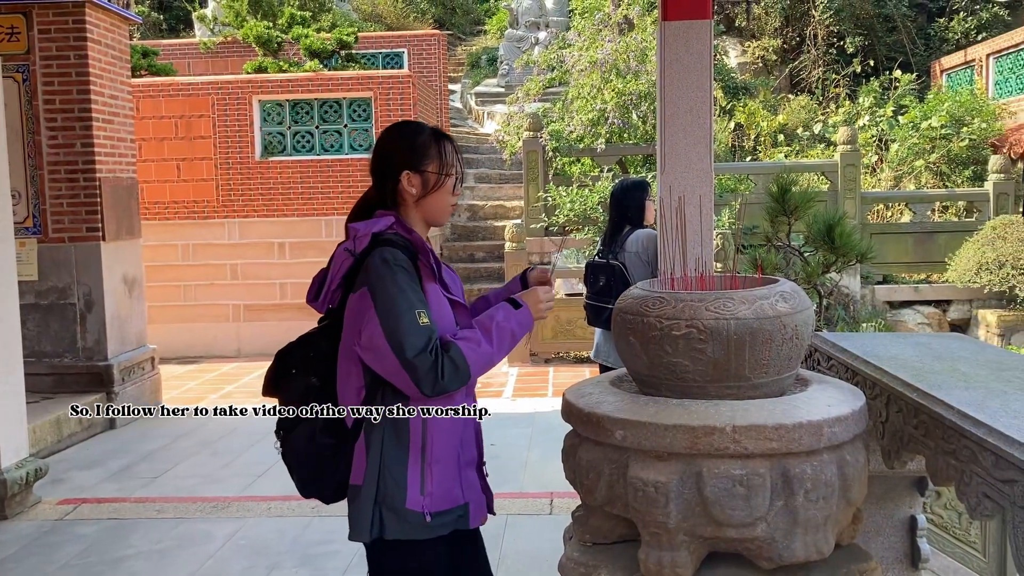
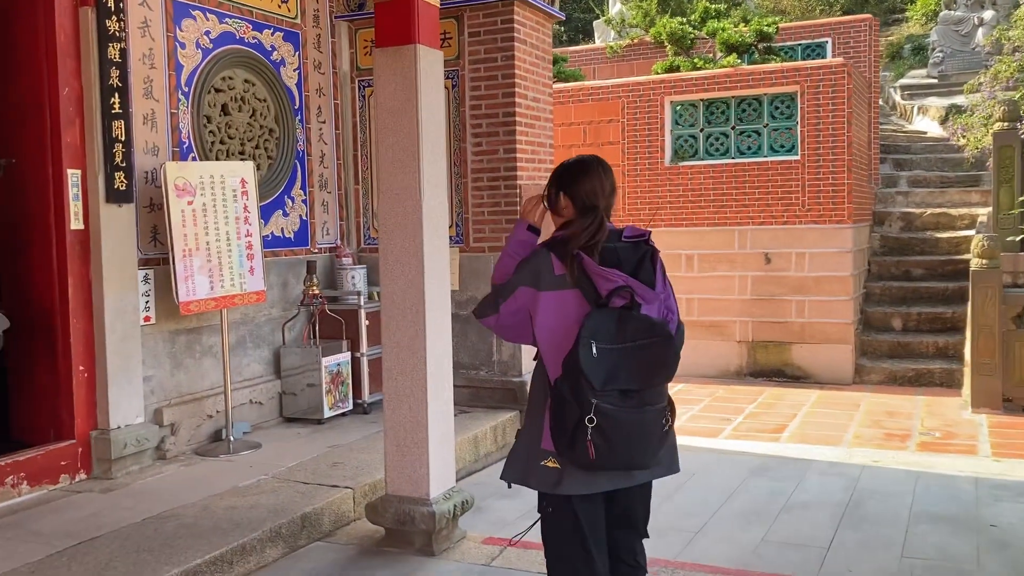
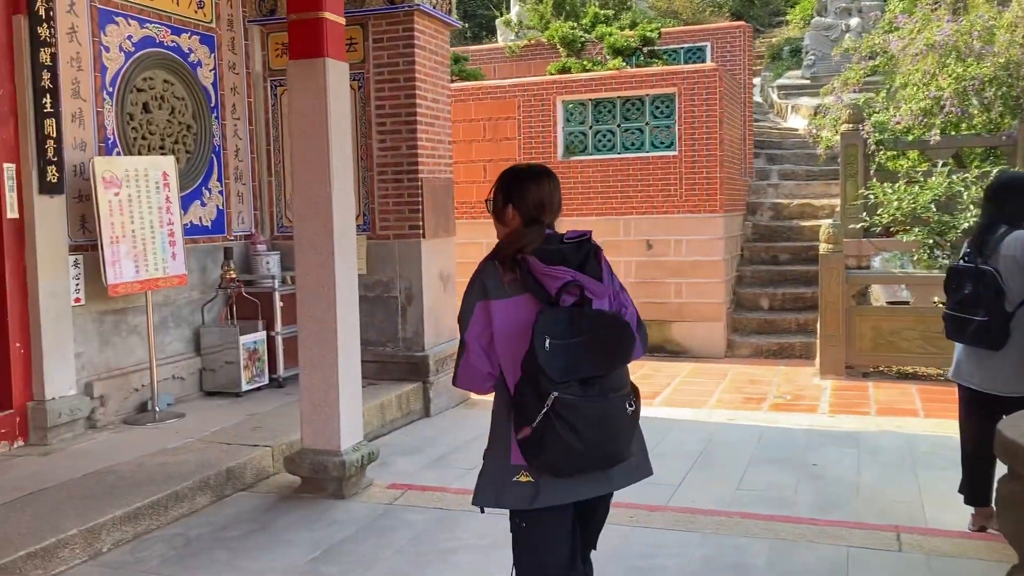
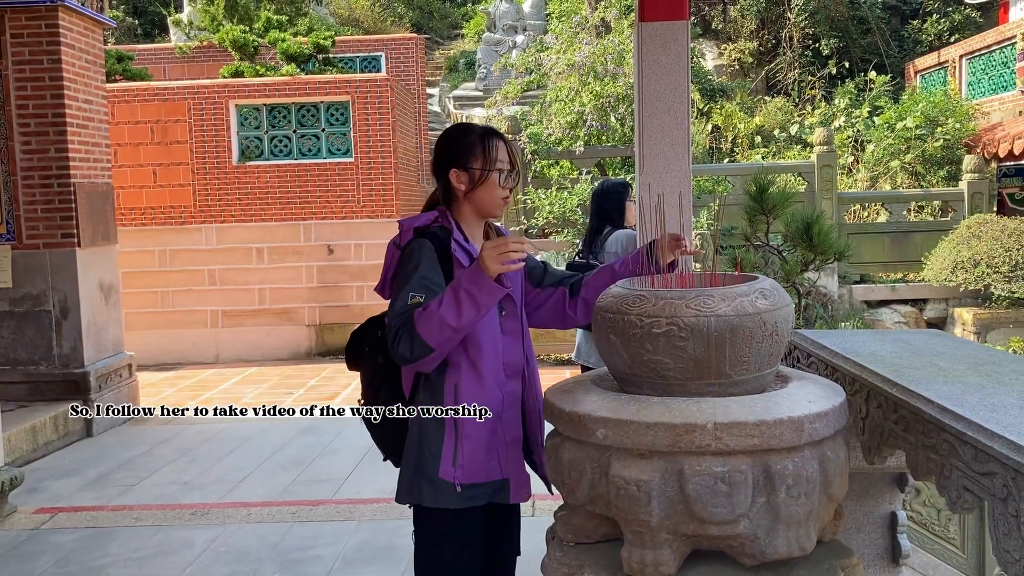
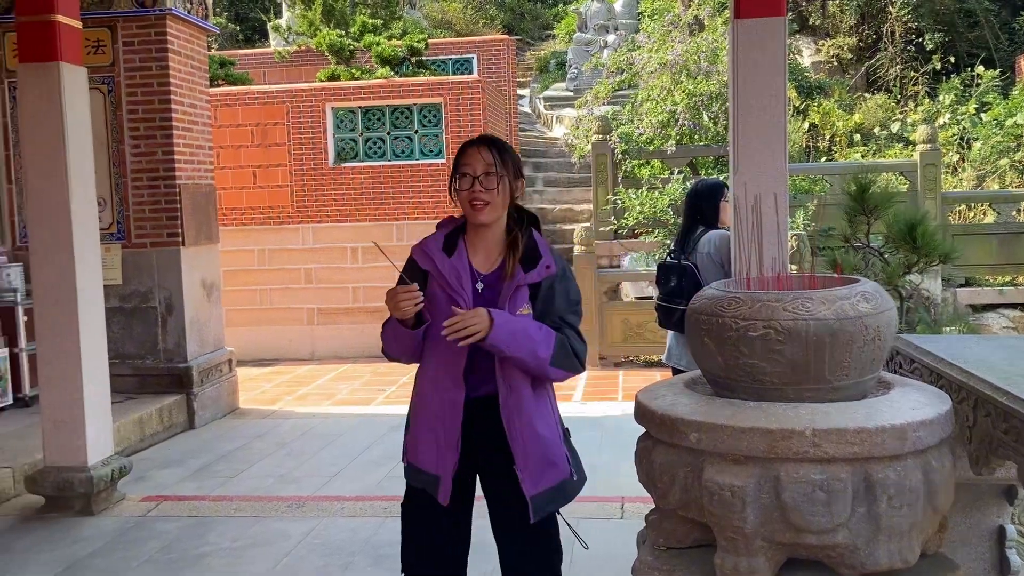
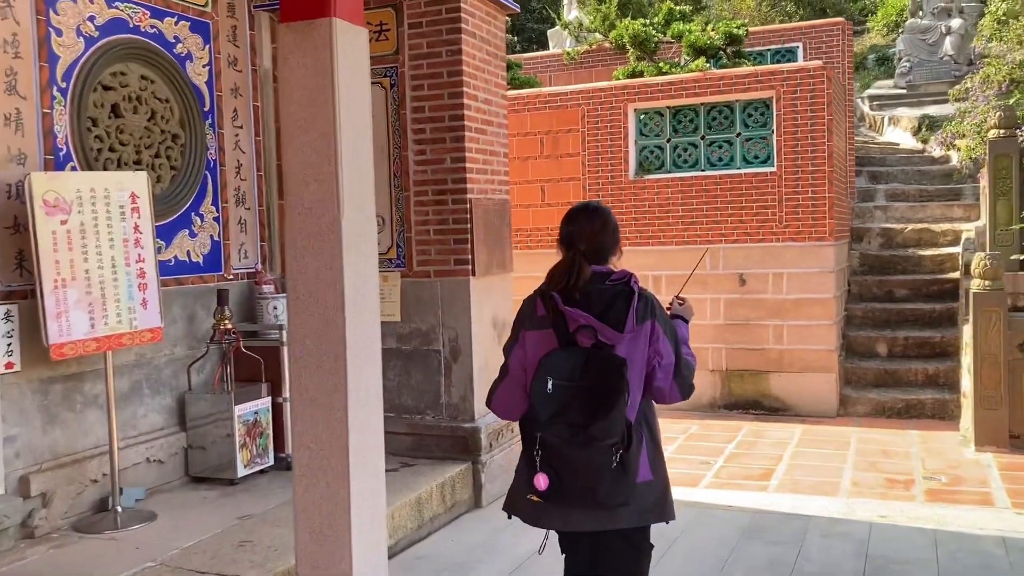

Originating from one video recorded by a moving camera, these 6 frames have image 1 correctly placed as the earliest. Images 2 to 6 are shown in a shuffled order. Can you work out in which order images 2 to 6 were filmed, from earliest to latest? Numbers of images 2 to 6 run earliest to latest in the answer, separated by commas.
4, 5, 3, 2, 6
